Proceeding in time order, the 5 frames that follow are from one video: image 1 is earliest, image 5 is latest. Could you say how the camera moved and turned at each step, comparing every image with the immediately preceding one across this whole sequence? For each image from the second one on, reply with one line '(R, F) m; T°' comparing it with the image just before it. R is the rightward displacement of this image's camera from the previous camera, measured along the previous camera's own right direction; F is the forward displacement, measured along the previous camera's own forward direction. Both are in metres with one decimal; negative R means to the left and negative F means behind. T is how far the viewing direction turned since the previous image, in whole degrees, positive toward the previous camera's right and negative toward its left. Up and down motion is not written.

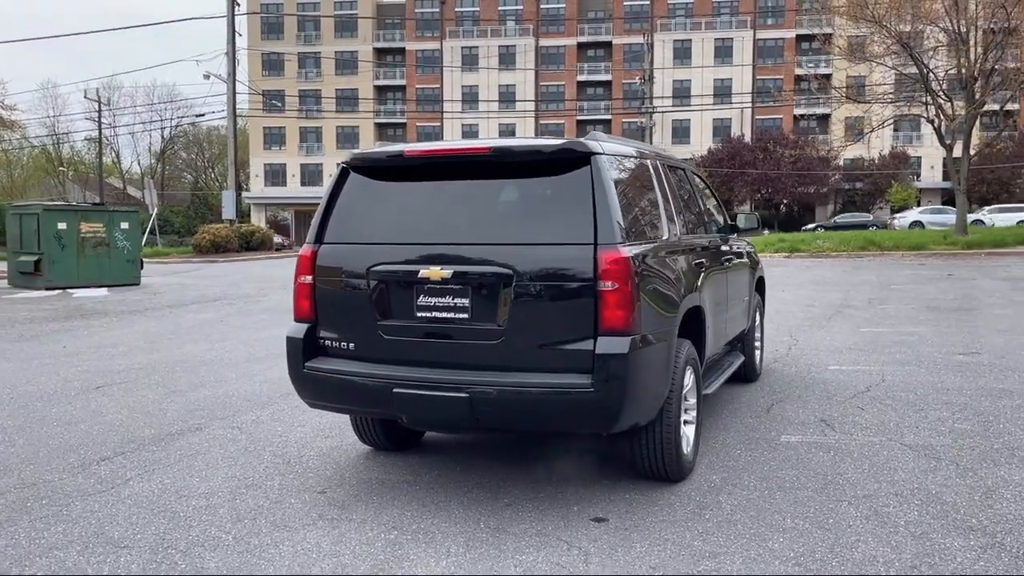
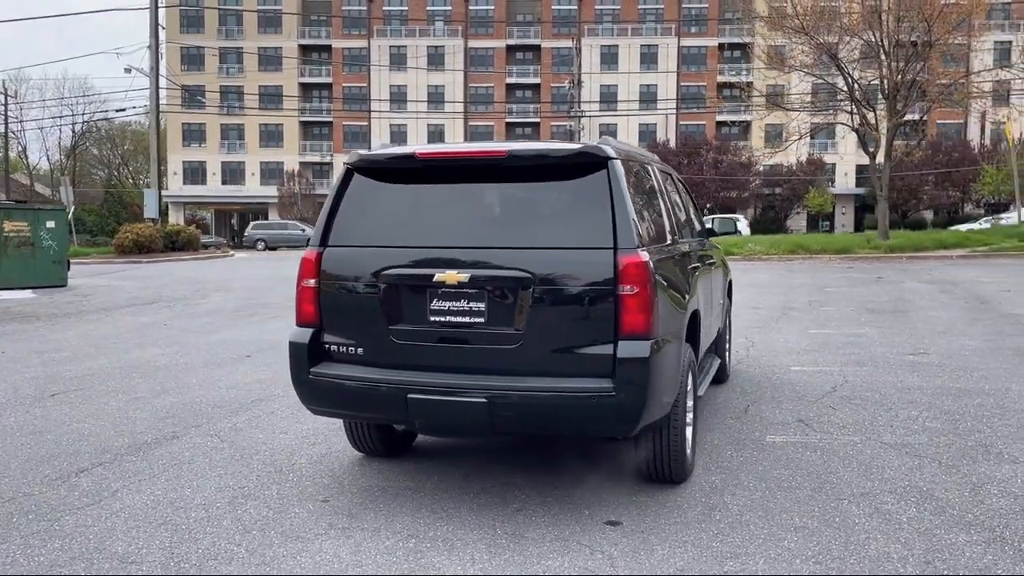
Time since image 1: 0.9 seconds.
(-0.5, 0.0) m; +5°
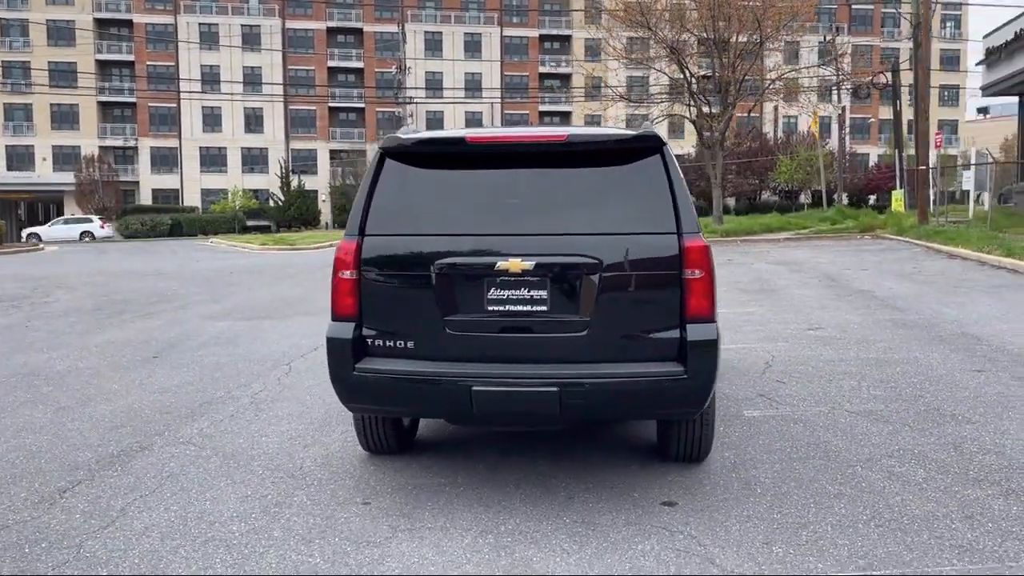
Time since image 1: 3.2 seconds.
(-1.2, +0.2) m; +12°
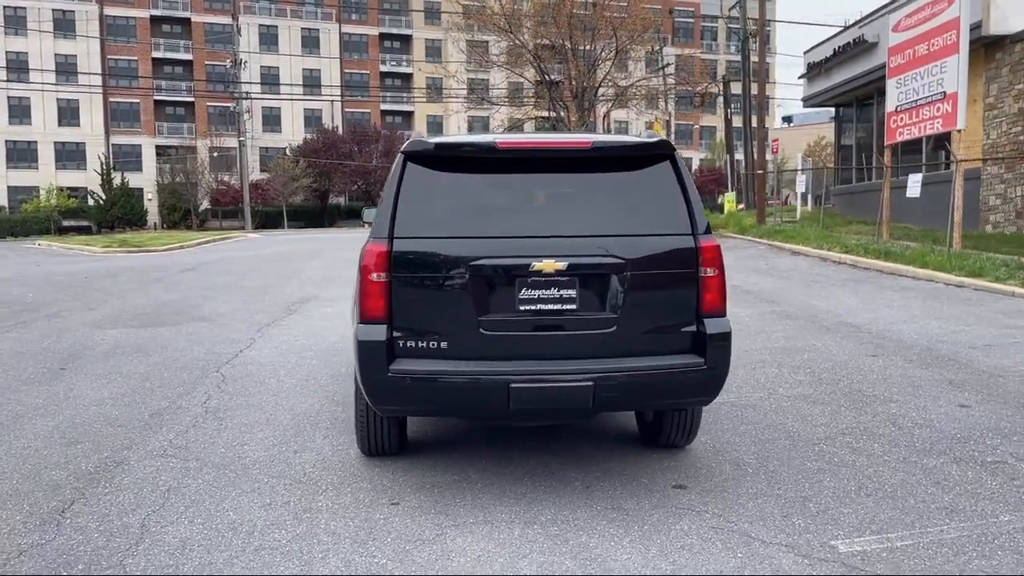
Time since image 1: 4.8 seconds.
(-1.0, -0.1) m; +11°
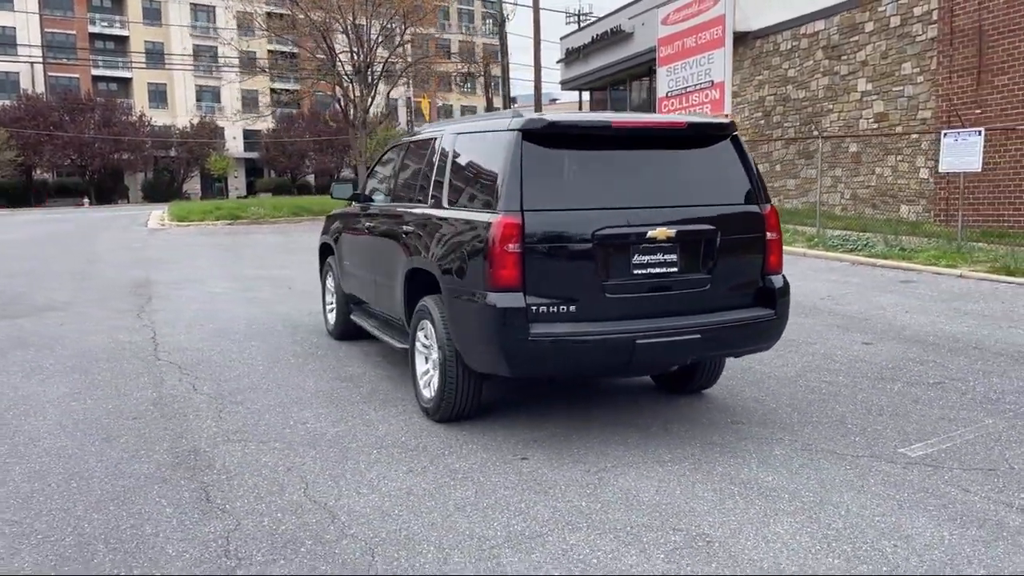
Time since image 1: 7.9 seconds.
(-2.1, 0.0) m; +18°
